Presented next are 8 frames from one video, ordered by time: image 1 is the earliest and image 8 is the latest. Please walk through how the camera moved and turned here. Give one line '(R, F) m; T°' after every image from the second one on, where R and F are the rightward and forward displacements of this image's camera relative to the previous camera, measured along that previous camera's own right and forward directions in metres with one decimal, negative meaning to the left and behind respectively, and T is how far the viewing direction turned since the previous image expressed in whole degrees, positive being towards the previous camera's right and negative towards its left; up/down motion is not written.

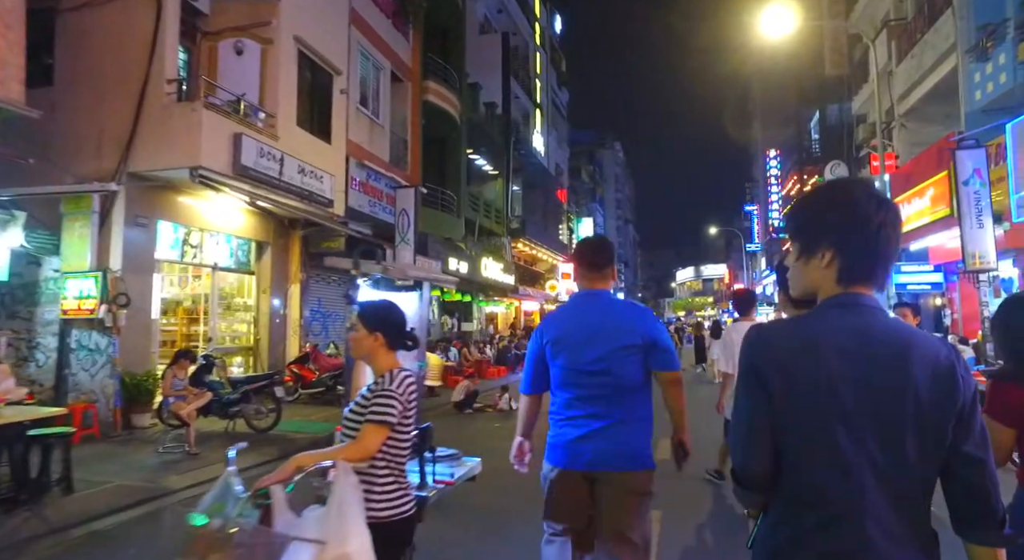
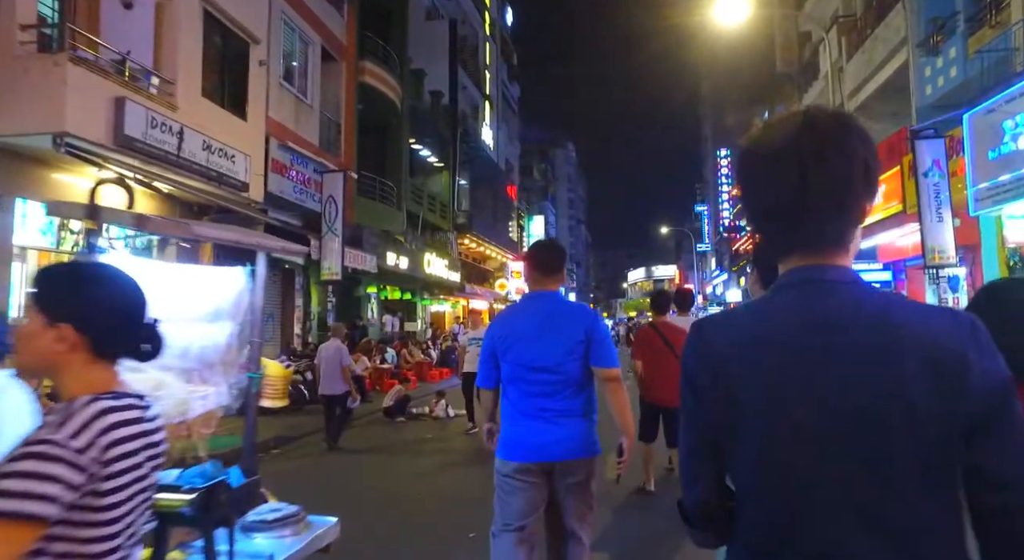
(+0.3, +1.3) m; +4°
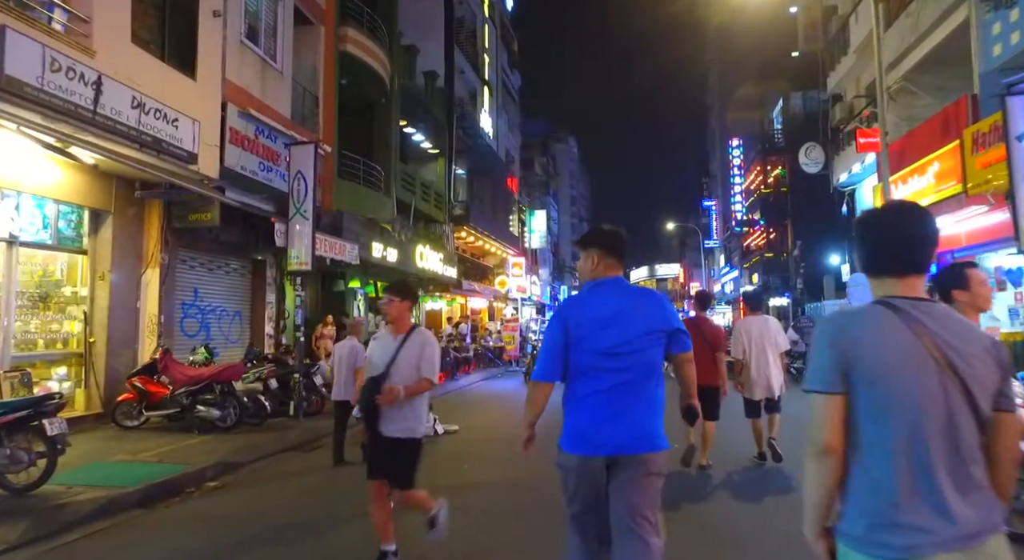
(0.0, +2.2) m; 0°
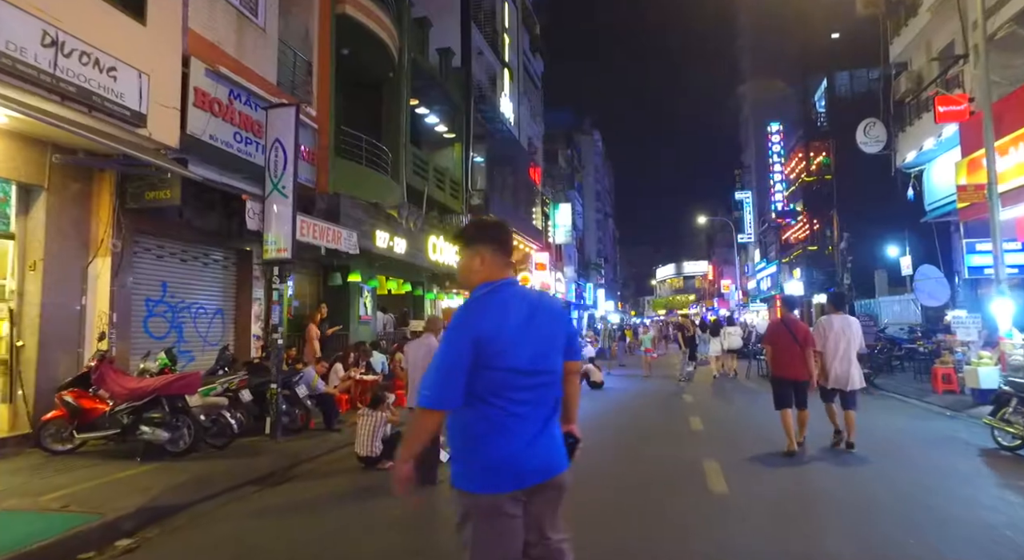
(0.0, +2.3) m; -2°
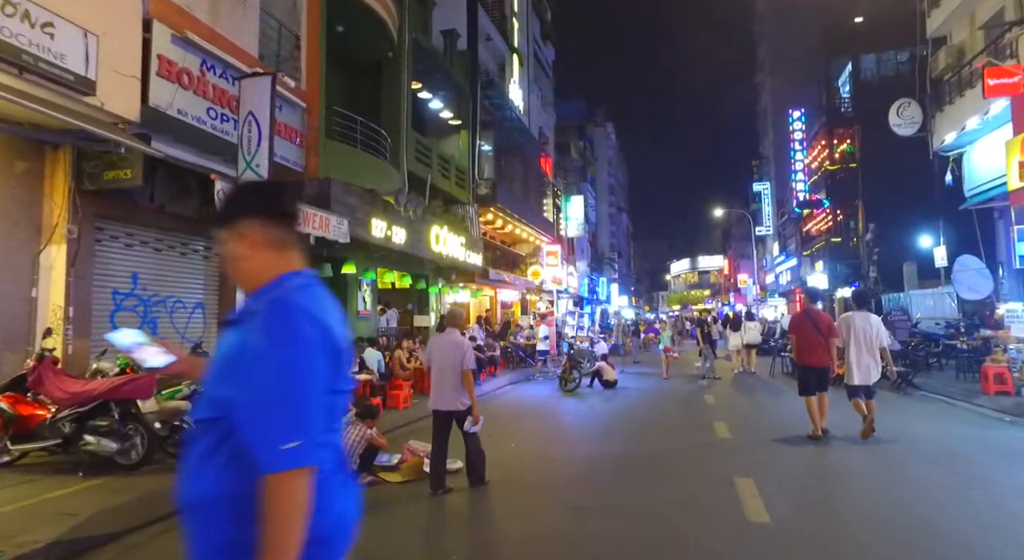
(+0.2, +1.2) m; -1°
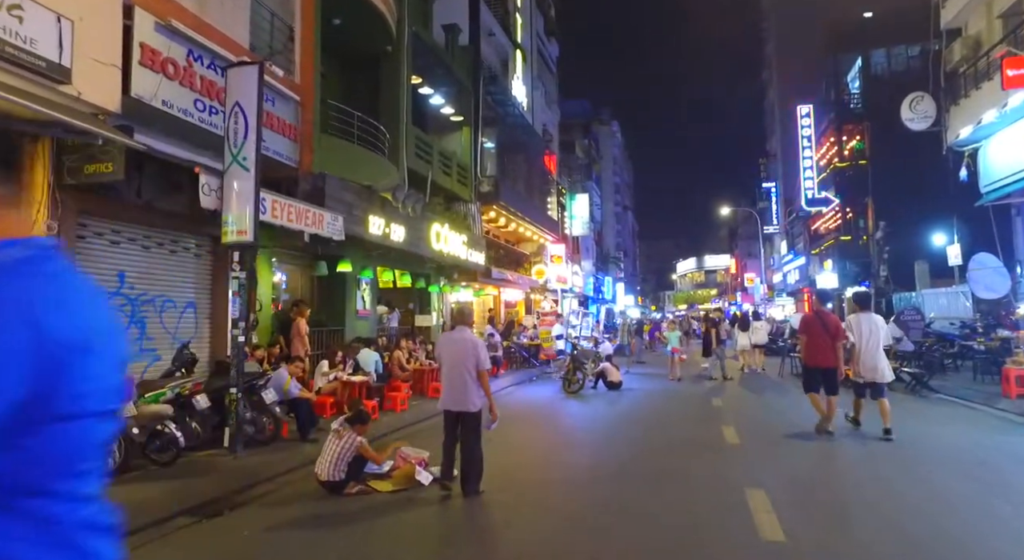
(+0.1, +0.4) m; 0°
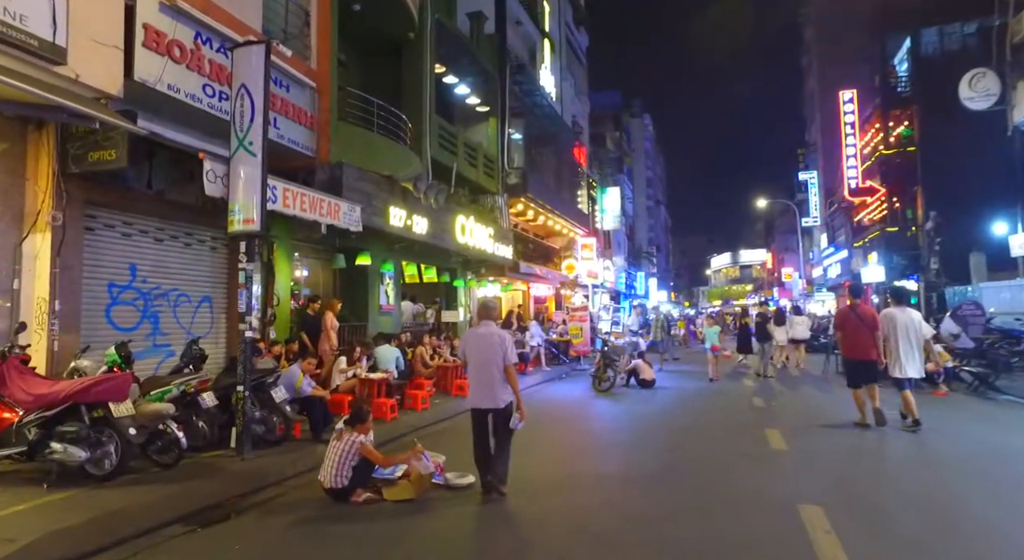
(+0.1, +0.6) m; -3°
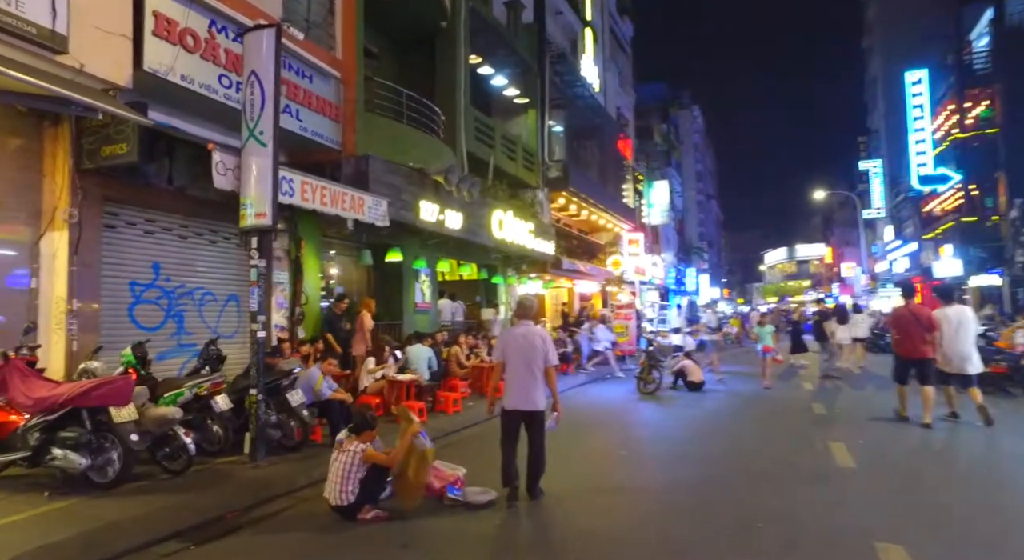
(+0.2, +0.7) m; -4°
